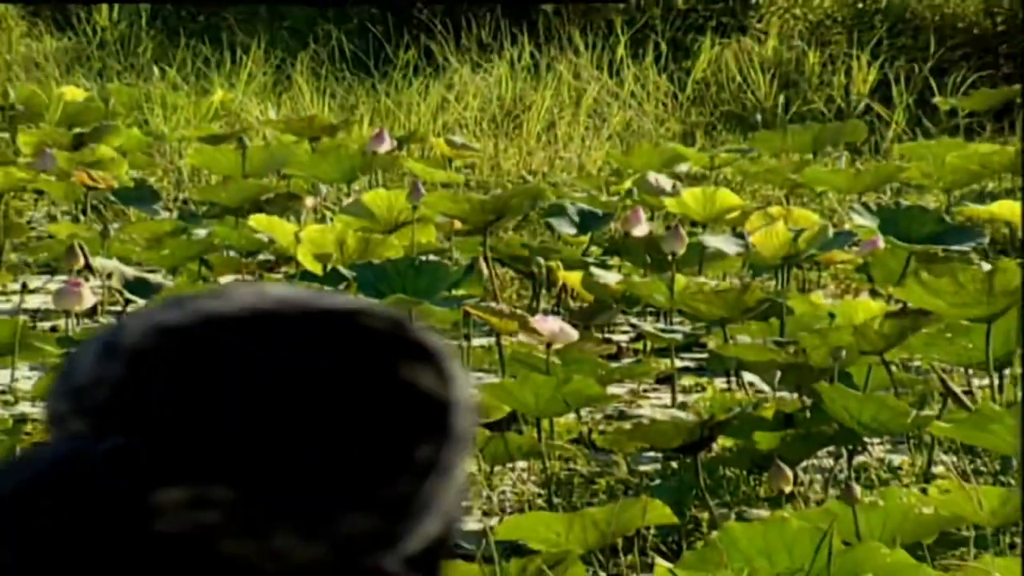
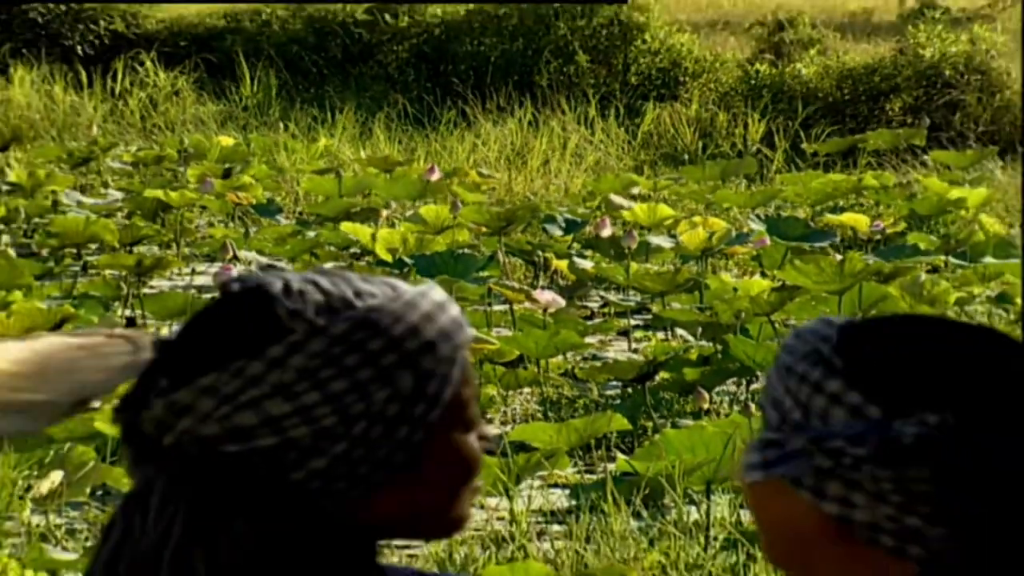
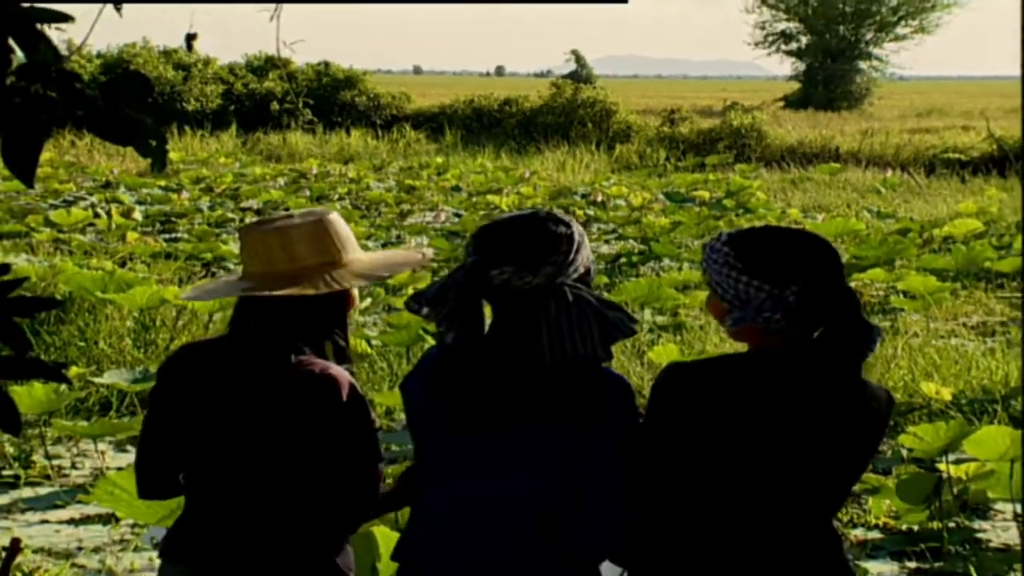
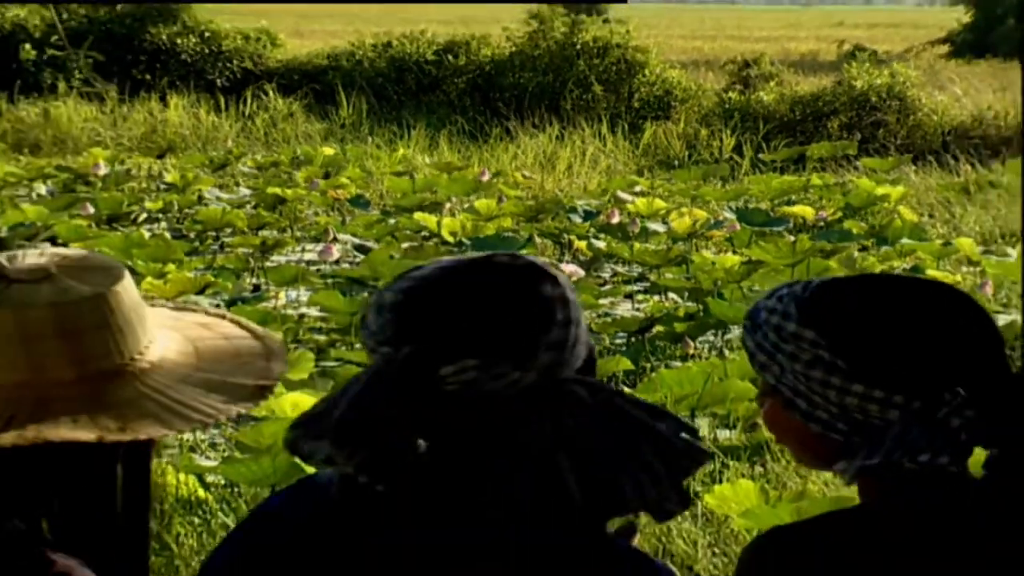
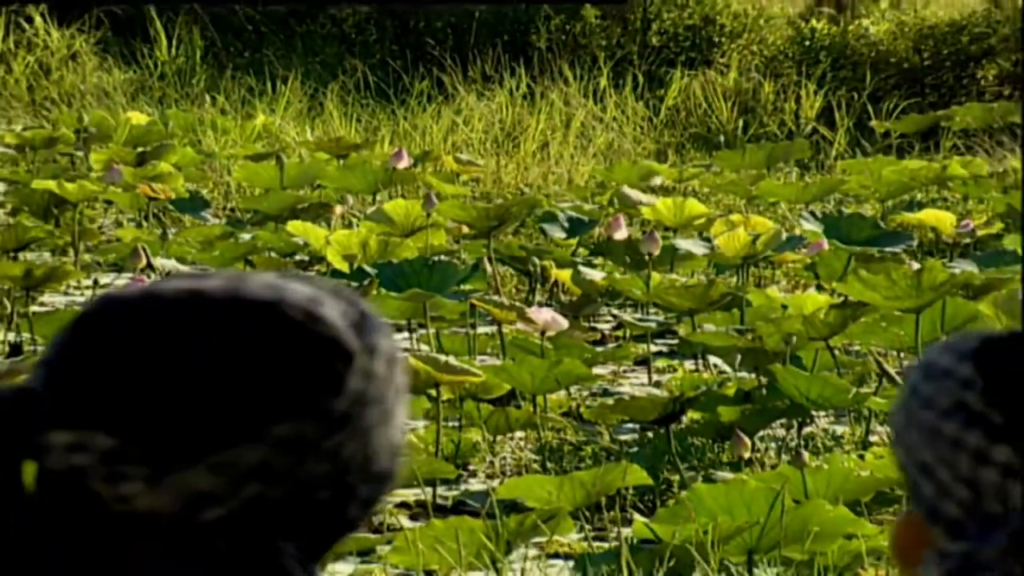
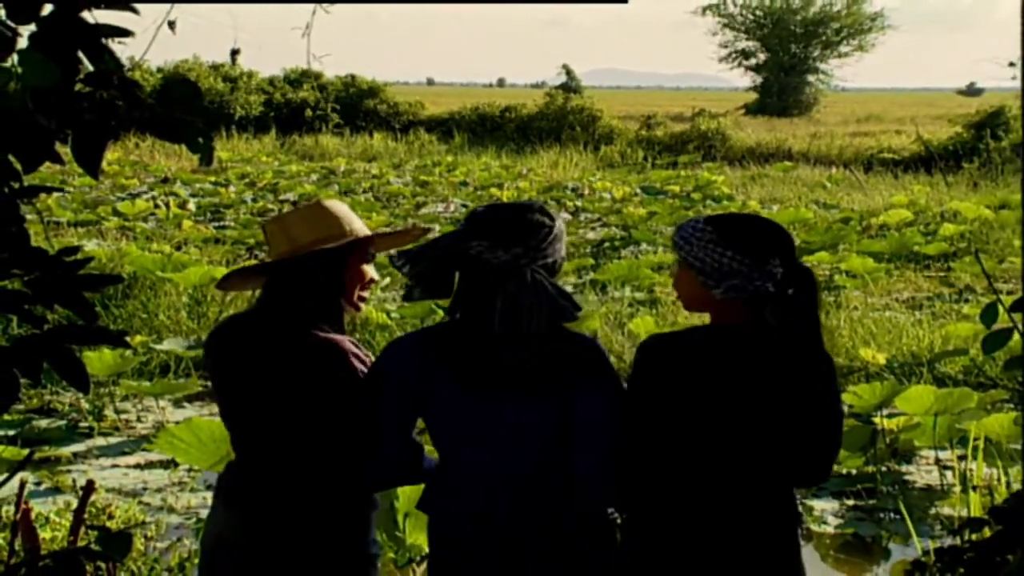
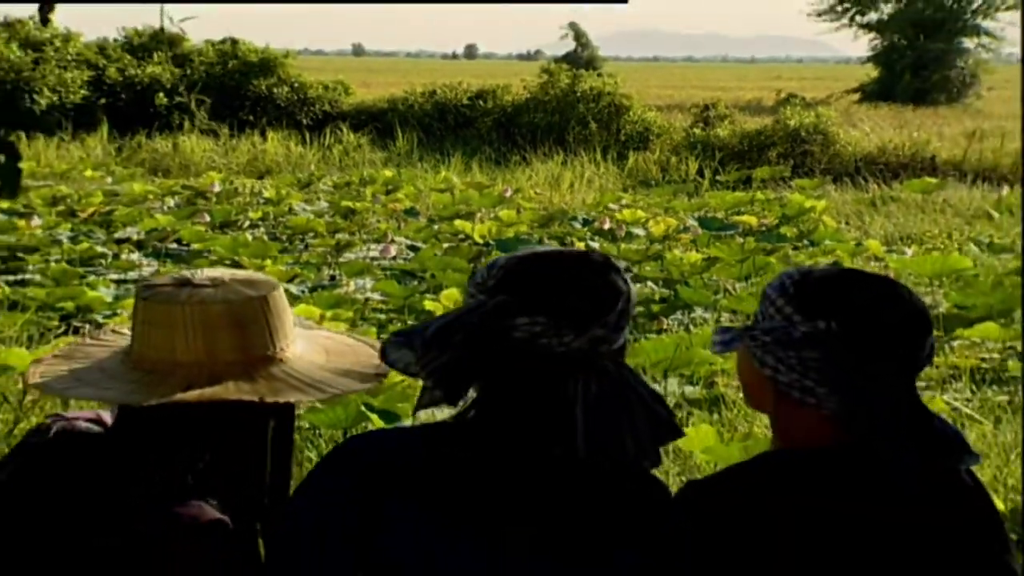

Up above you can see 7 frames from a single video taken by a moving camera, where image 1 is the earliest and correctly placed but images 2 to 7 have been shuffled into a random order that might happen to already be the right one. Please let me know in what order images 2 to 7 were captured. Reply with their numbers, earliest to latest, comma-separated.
5, 2, 4, 7, 3, 6
